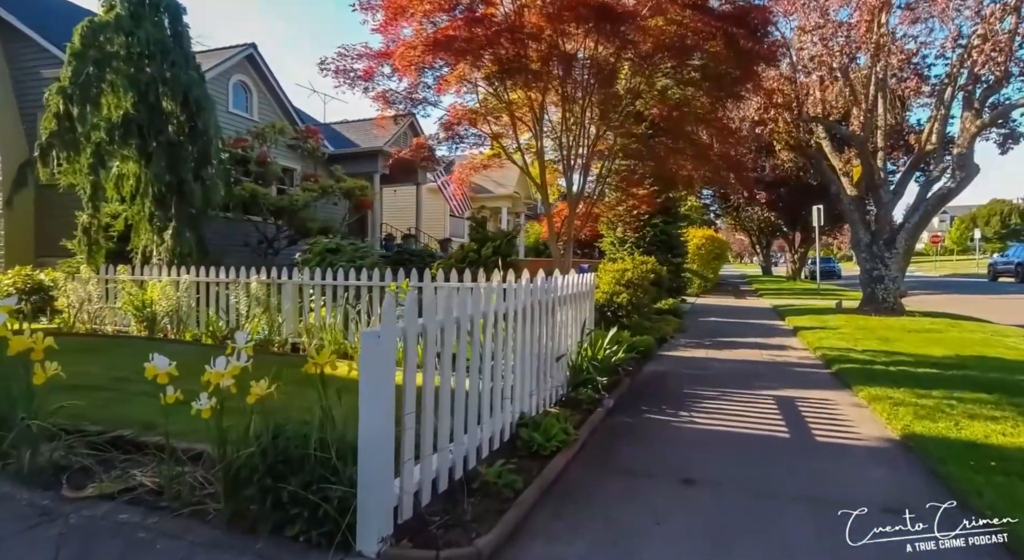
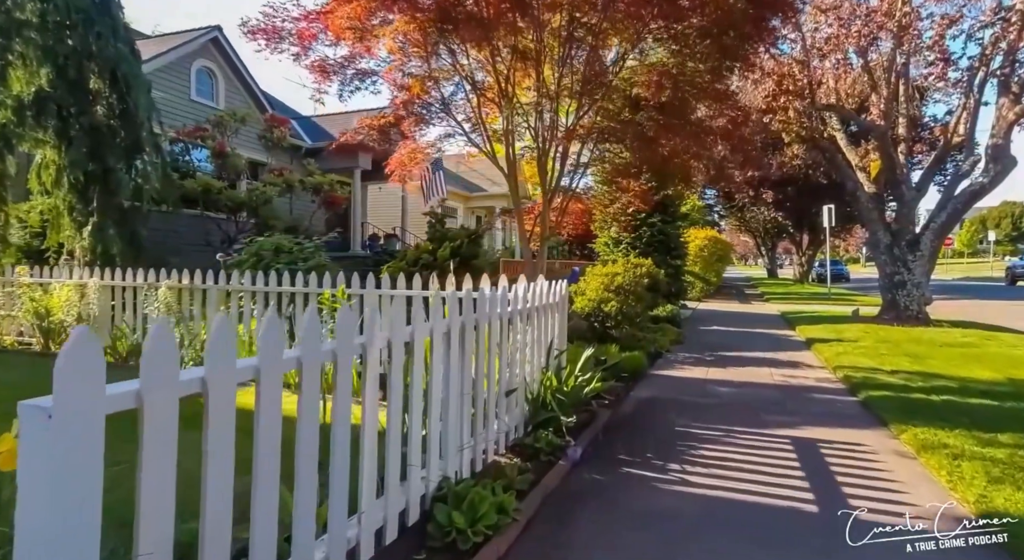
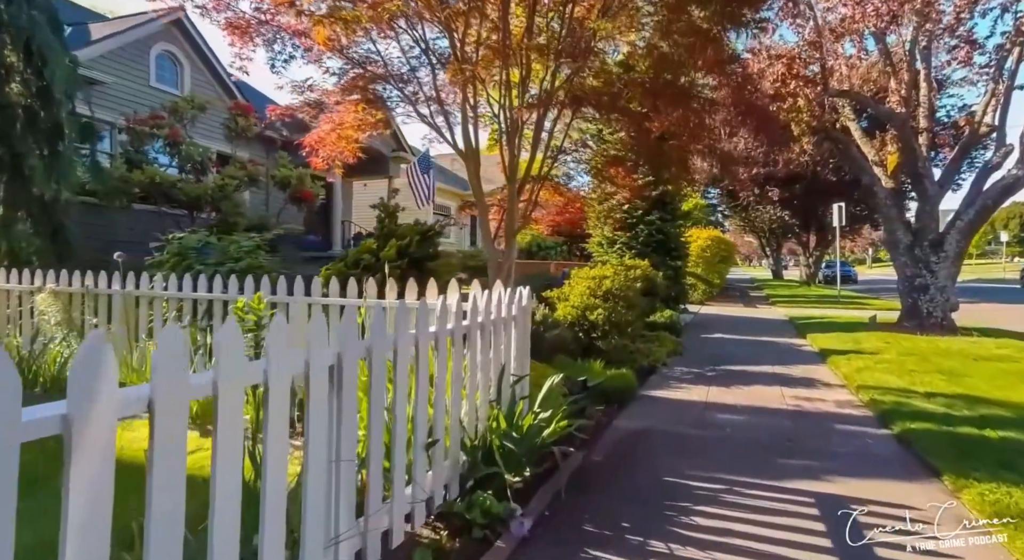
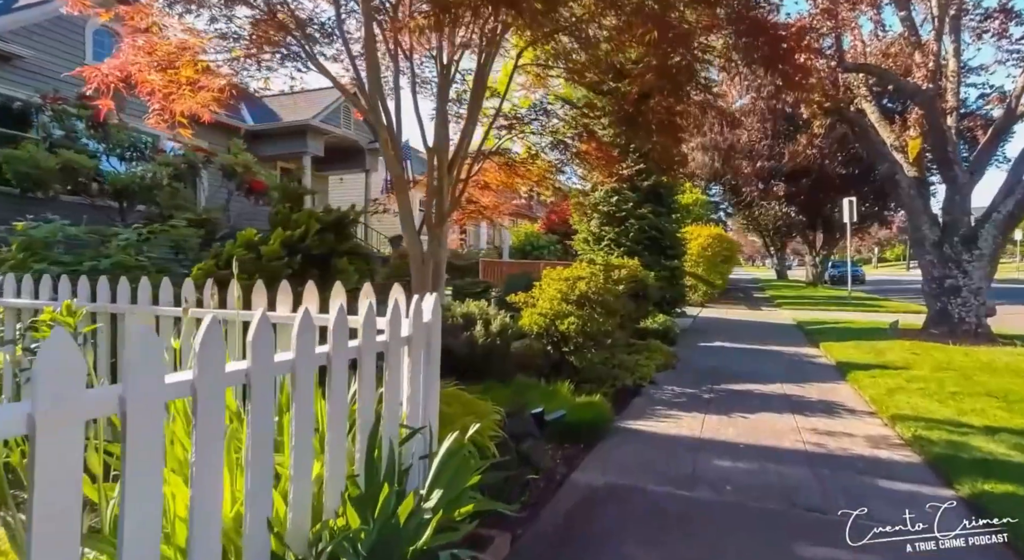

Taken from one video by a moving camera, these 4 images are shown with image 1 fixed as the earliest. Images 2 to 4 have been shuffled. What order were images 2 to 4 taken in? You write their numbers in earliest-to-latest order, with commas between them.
2, 3, 4
